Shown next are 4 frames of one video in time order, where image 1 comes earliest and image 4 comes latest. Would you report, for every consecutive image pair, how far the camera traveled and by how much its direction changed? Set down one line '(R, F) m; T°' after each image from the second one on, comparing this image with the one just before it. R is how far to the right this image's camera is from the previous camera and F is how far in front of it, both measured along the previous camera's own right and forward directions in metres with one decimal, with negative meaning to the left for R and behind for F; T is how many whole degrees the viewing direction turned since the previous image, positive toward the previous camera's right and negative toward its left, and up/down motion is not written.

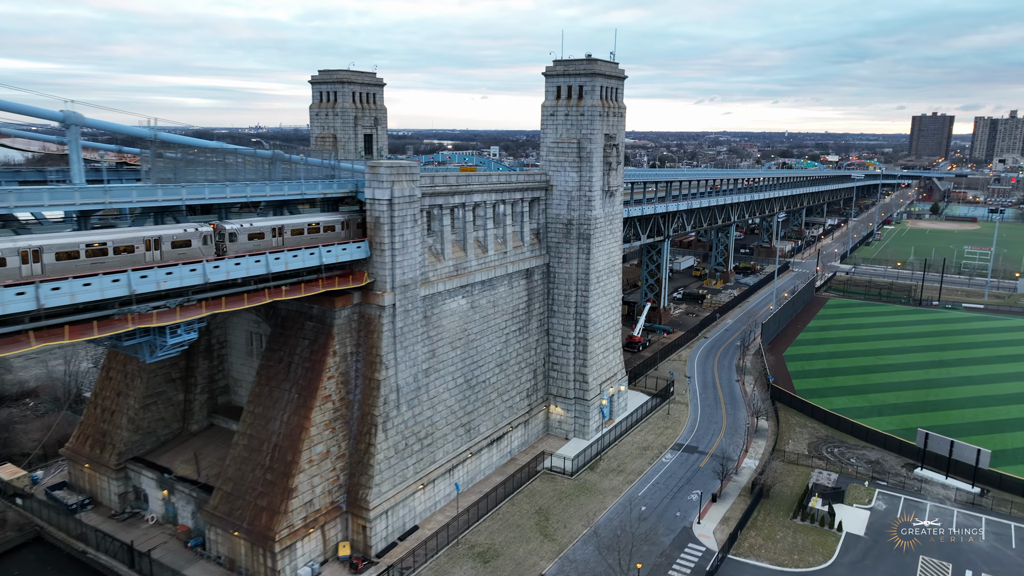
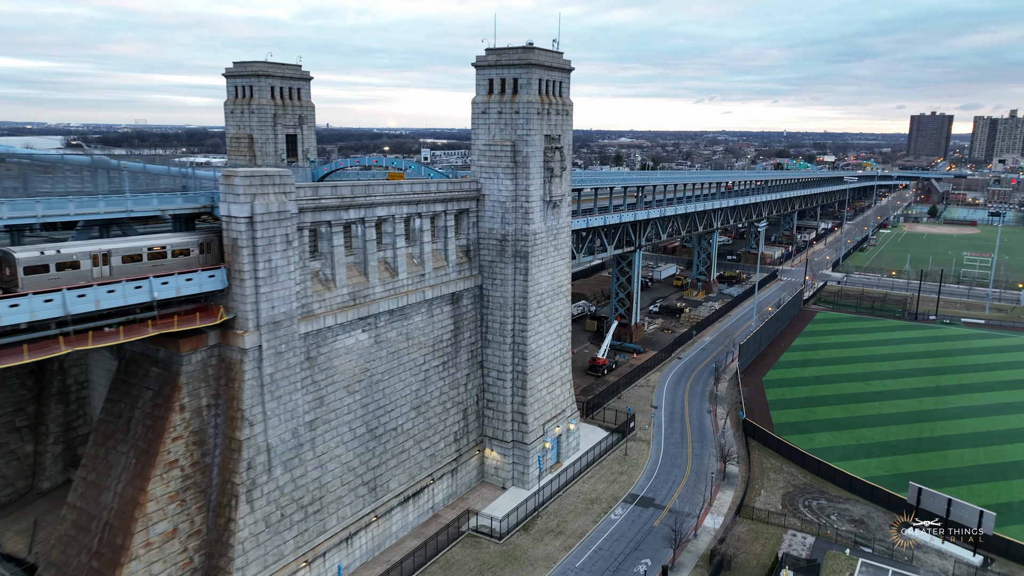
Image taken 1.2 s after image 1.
(+4.2, +5.8) m; 0°
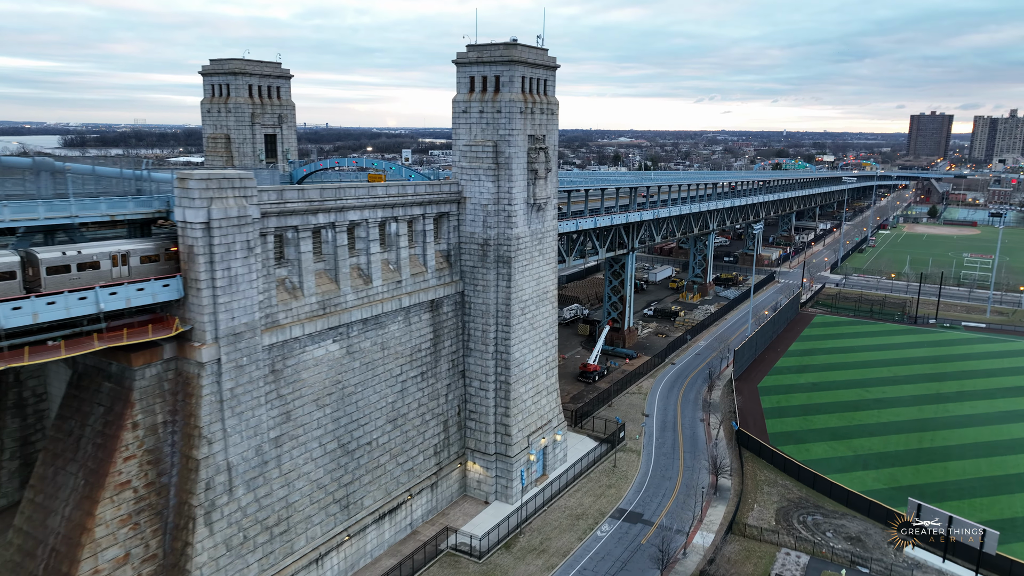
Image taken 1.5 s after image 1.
(+0.9, +1.4) m; 0°
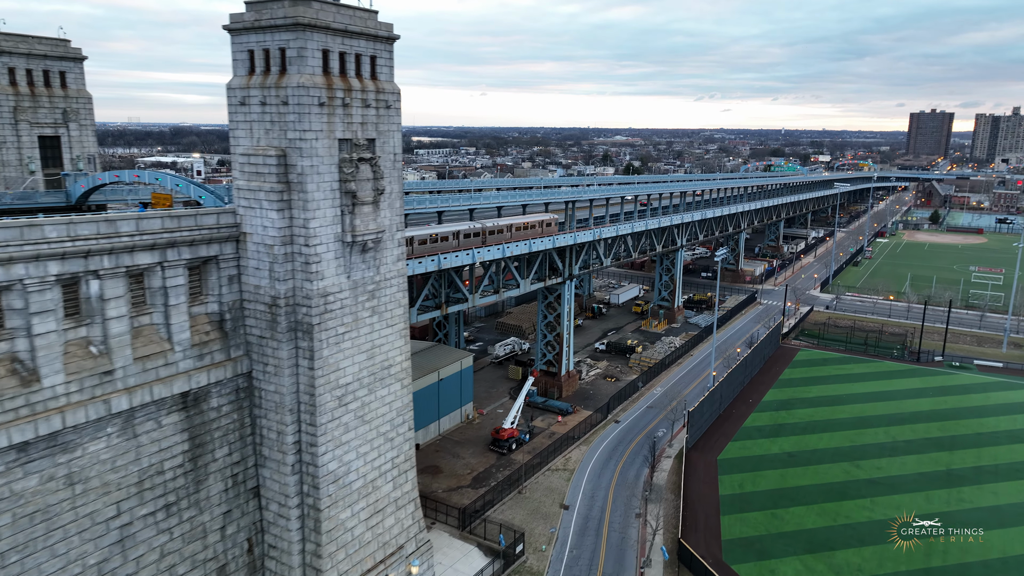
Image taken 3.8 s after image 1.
(+7.0, +11.4) m; 0°
